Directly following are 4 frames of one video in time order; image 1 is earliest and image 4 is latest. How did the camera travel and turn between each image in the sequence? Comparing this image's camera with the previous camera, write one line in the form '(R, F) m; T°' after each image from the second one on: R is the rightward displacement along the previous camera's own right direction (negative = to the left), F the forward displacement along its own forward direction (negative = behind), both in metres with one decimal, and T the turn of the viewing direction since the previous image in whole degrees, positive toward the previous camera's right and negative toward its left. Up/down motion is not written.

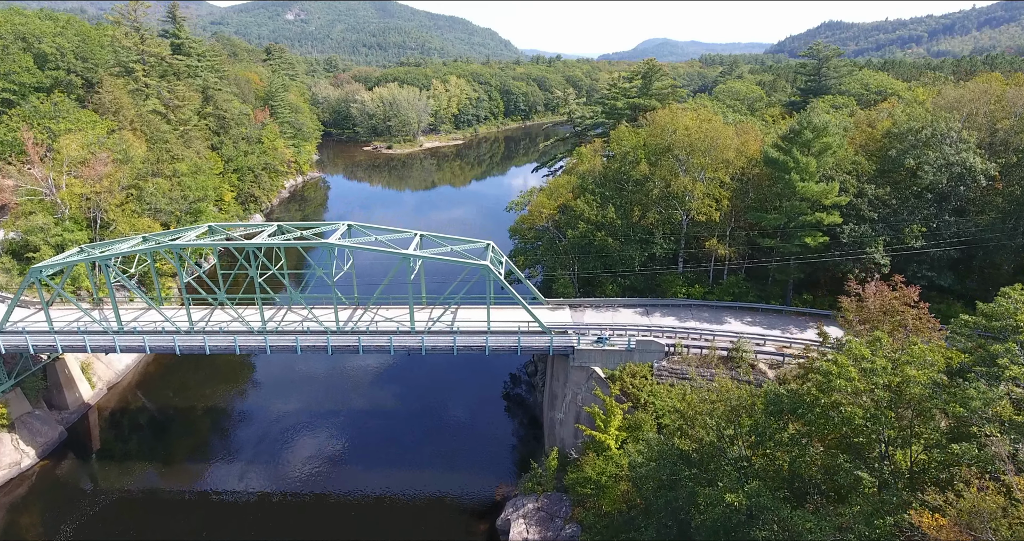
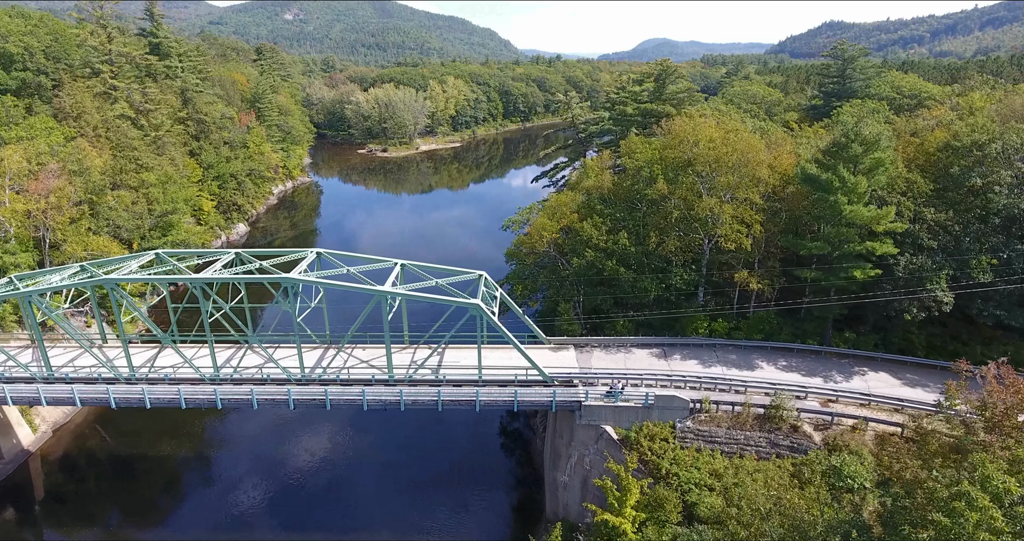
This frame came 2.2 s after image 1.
(+0.1, +3.5) m; 0°
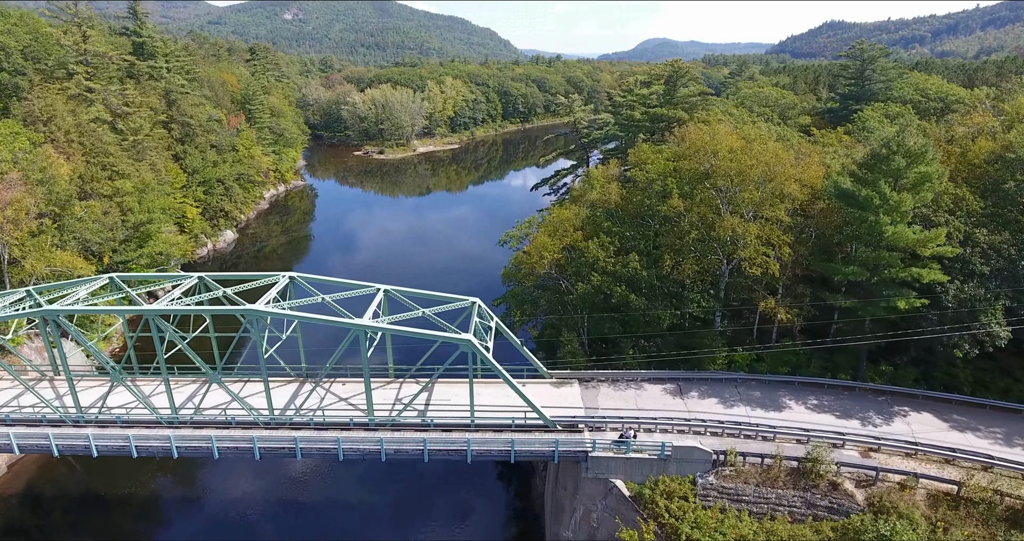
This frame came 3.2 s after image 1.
(+0.1, +2.4) m; 0°
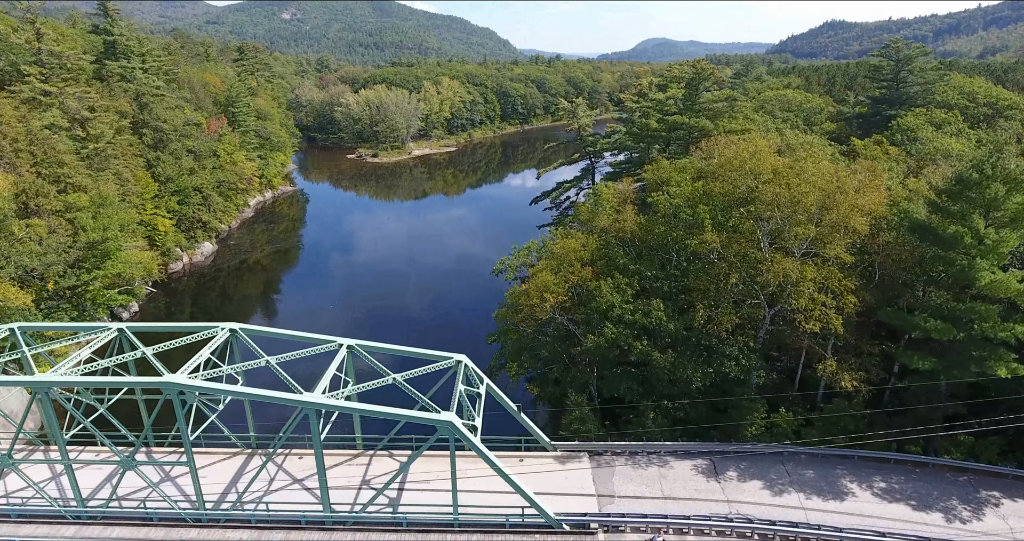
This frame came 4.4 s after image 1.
(+0.1, +3.7) m; 0°
